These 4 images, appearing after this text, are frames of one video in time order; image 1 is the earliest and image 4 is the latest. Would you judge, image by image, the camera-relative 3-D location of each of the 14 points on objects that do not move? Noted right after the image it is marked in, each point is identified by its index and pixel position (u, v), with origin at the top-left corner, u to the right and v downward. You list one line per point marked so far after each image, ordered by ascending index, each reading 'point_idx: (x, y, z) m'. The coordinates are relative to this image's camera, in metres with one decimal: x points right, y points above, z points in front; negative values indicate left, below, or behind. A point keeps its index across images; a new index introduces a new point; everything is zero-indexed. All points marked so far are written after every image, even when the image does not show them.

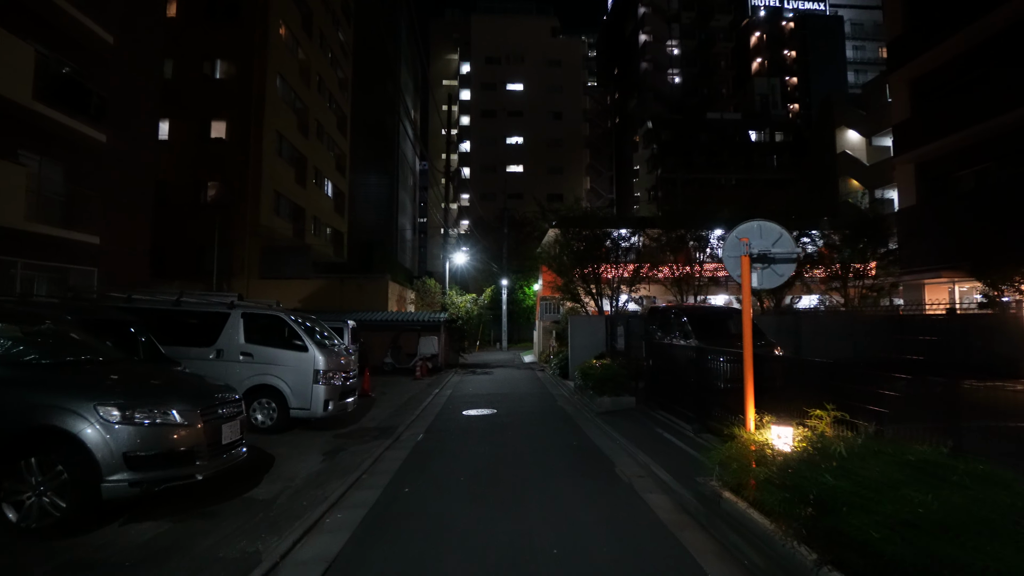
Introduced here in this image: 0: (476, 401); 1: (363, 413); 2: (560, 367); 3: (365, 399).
0: (-0.7, -2.1, +12.5) m
1: (-2.3, -1.9, +10.3) m
2: (+1.2, -2.0, +16.8) m
3: (-2.8, -2.1, +12.3) m
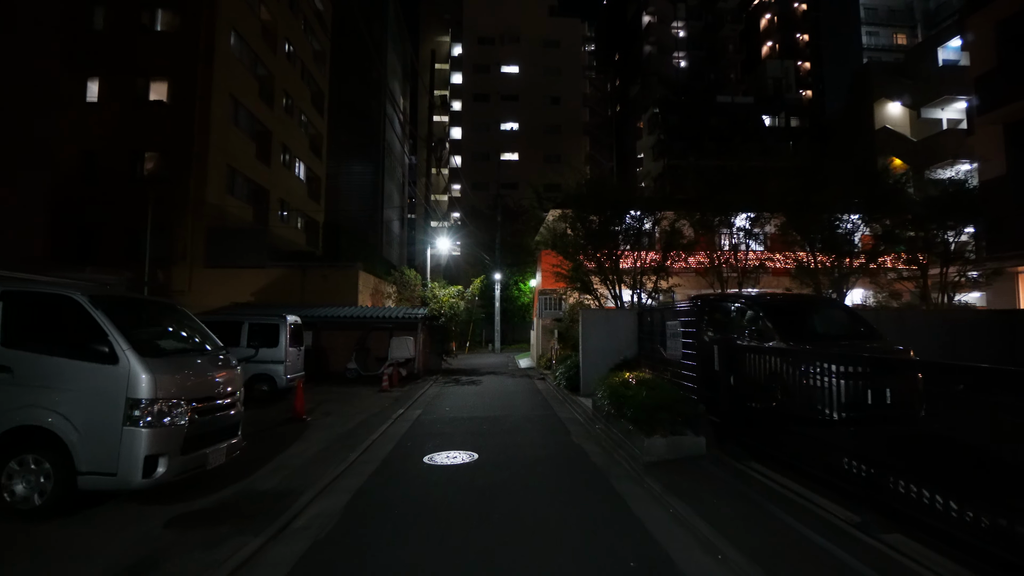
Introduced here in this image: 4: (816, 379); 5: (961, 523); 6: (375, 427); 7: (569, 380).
0: (-0.8, -1.8, +8.7) m
1: (-2.4, -1.7, +6.5) m
2: (+1.1, -1.7, +13.1) m
3: (-2.9, -1.8, +8.6) m
4: (+2.6, -0.8, +5.9) m
5: (+2.7, -1.4, +4.0) m
6: (-1.8, -1.9, +9.0) m
7: (+1.1, -1.8, +13.0) m
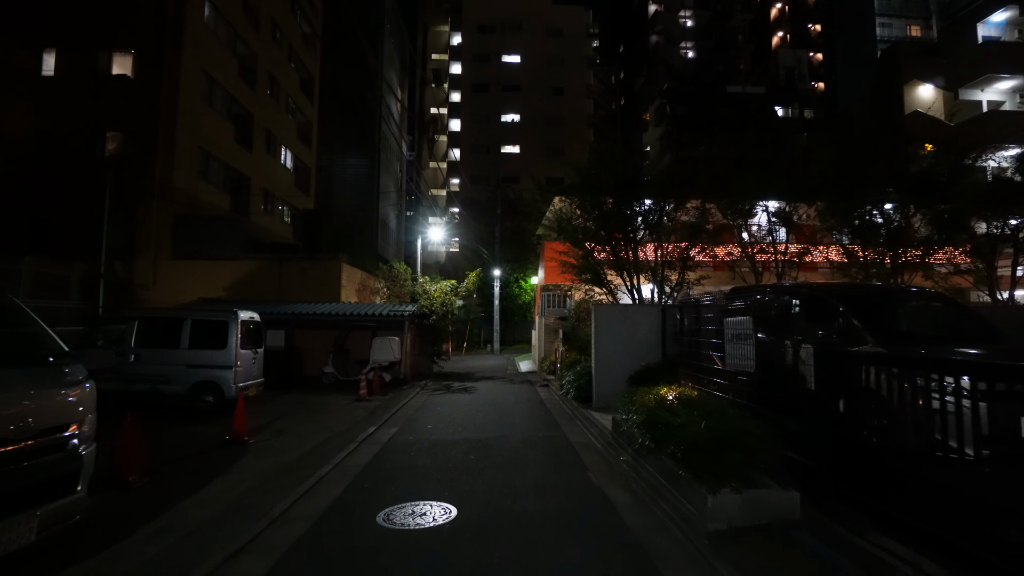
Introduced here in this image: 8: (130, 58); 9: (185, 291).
0: (-0.8, -1.7, +6.7) m
1: (-2.4, -1.5, +4.6) m
2: (+1.0, -1.6, +11.1) m
3: (-2.9, -1.7, +6.6) m
4: (+2.5, -0.7, +3.9) m
5: (+2.6, -1.3, +2.1) m
6: (-1.9, -1.7, +7.1) m
7: (+1.1, -1.7, +11.0) m
8: (-10.5, +6.3, +18.8) m
9: (-9.2, +0.2, +18.8) m
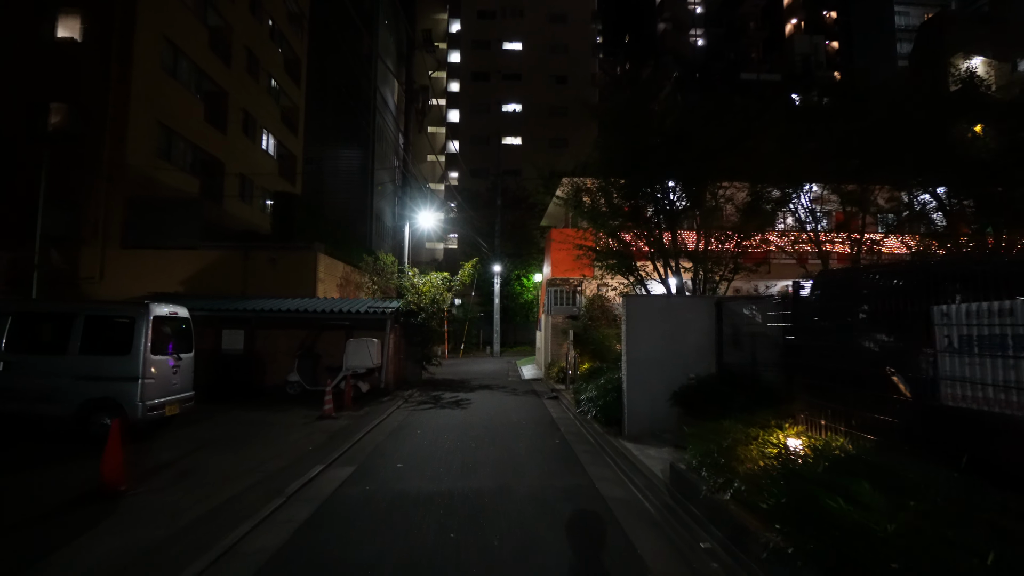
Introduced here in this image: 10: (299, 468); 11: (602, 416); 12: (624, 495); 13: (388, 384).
0: (-0.8, -1.5, +4.3) m
1: (-2.4, -1.4, +2.2) m
2: (+1.1, -1.5, +8.7) m
3: (-2.9, -1.5, +4.2) m
4: (+2.6, -0.5, +1.5) m
5: (+2.6, -1.1, -0.3) m
6: (-1.8, -1.6, +4.7) m
7: (+1.1, -1.5, +8.6) m
8: (-10.5, +6.5, +16.4) m
9: (-9.1, +0.3, +16.4) m
10: (-2.0, -1.6, +6.3) m
11: (+1.1, -1.6, +8.6) m
12: (+0.8, -1.5, +5.5) m
13: (-2.4, -1.9, +13.3) m
